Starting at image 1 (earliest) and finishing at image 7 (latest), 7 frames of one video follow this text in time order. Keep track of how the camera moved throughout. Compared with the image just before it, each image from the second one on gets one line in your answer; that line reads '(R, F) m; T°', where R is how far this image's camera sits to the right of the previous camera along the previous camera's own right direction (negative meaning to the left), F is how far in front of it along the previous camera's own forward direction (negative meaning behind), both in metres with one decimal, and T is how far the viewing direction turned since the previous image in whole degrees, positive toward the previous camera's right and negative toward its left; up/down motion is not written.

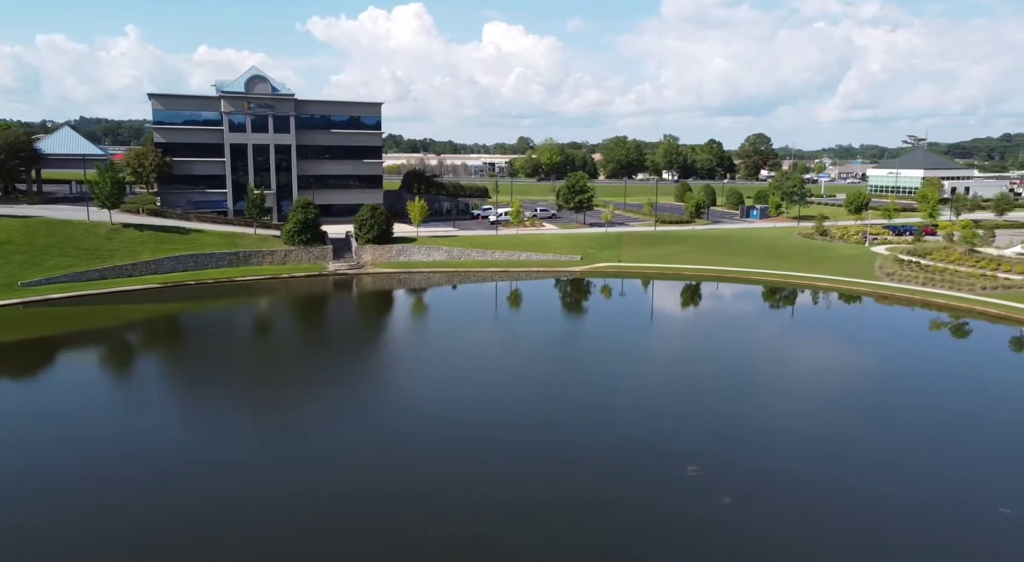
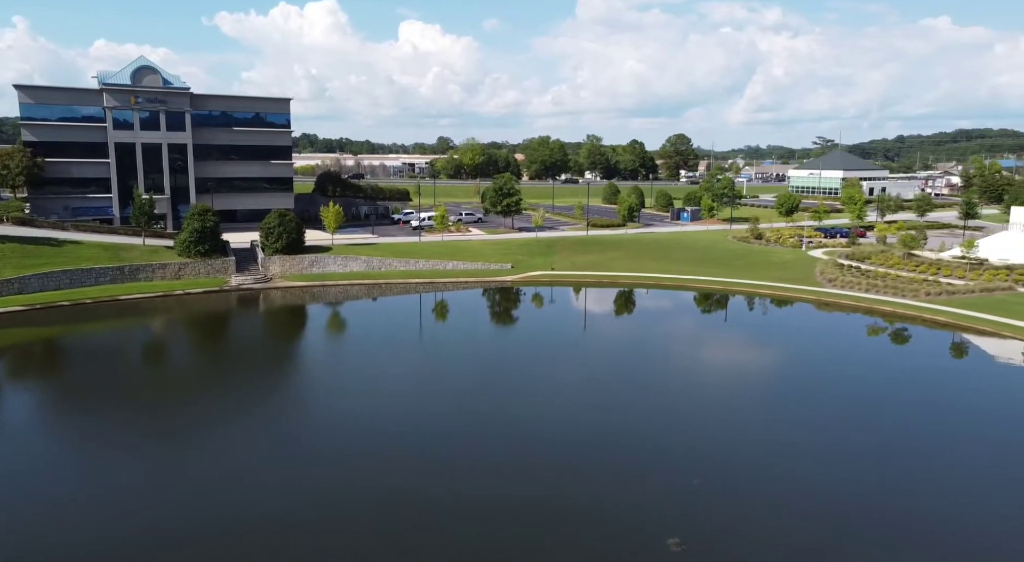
(-0.3, +3.6) m; +6°
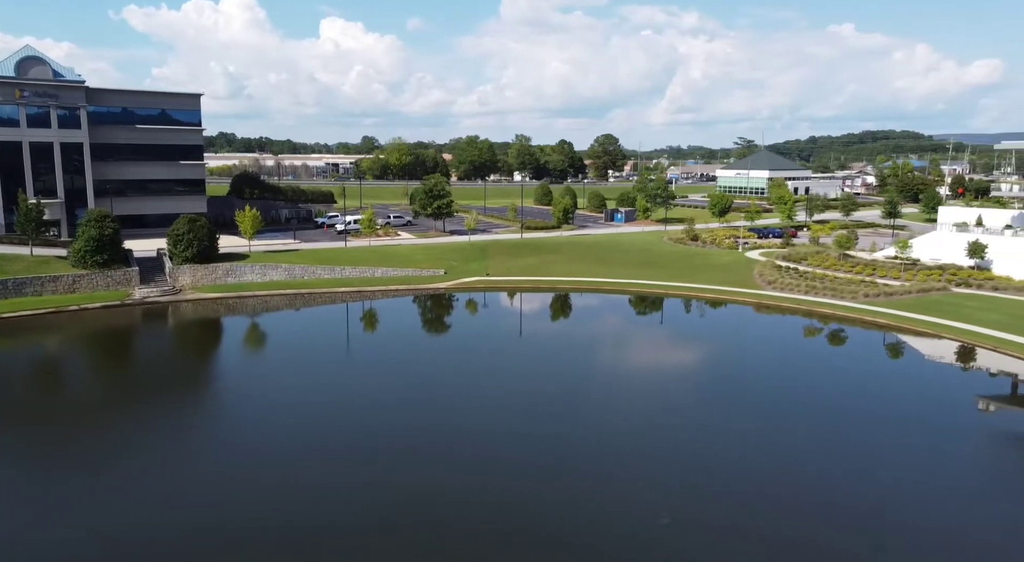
(-0.3, +2.1) m; +6°
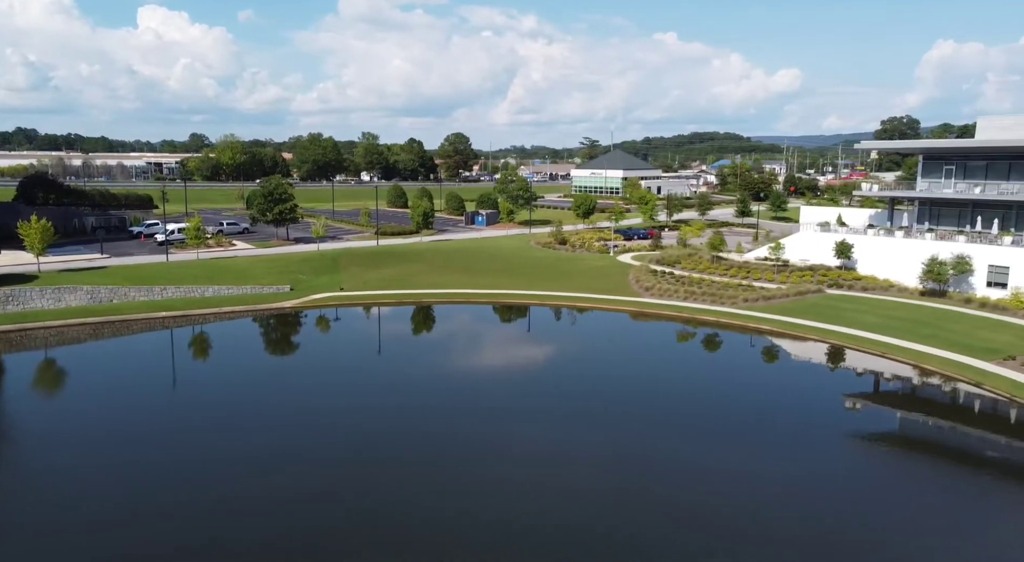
(-0.5, +4.3) m; +12°
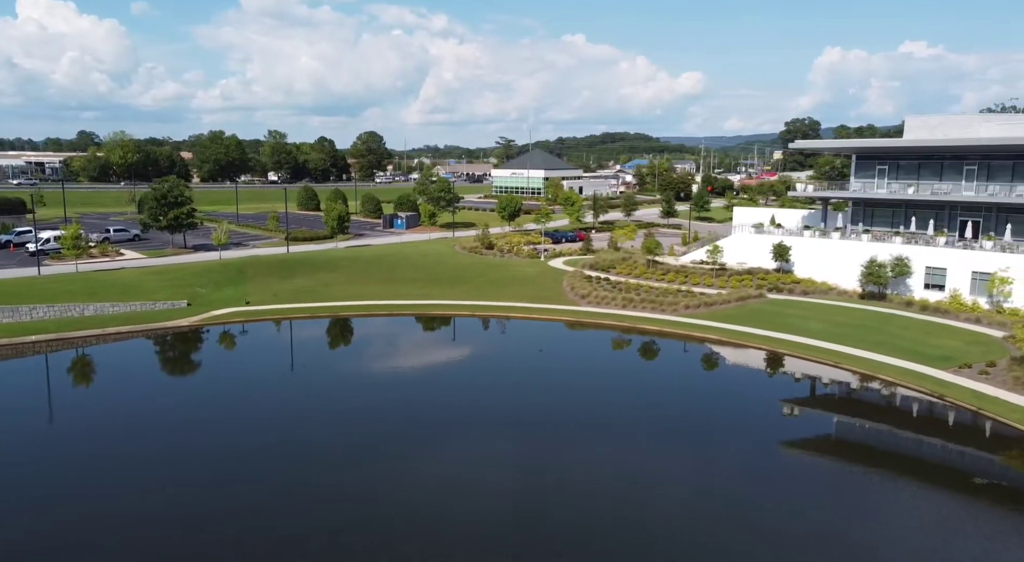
(-0.6, +2.9) m; +7°
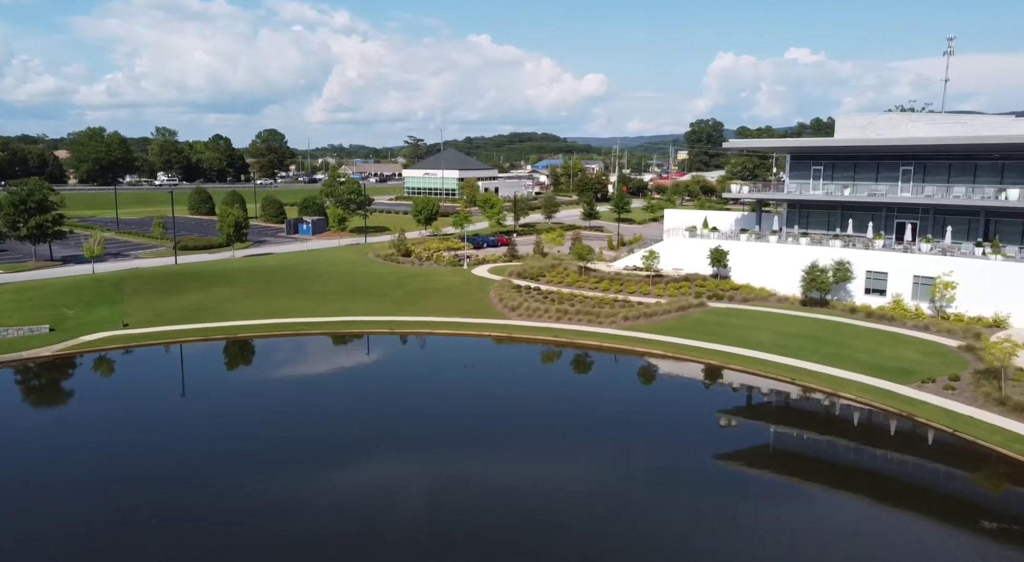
(-0.6, +3.3) m; +7°
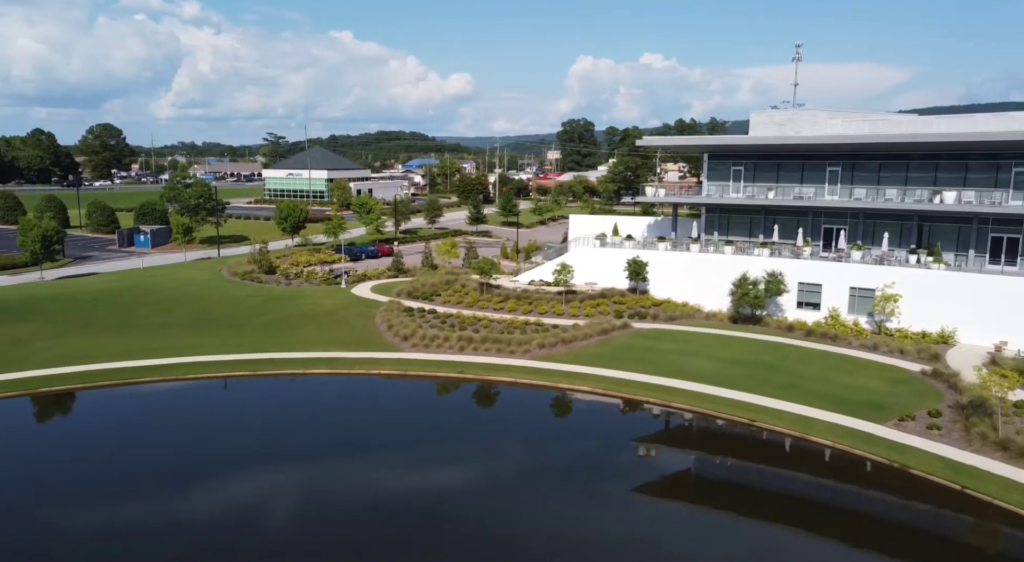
(-0.8, +5.4) m; +10°
